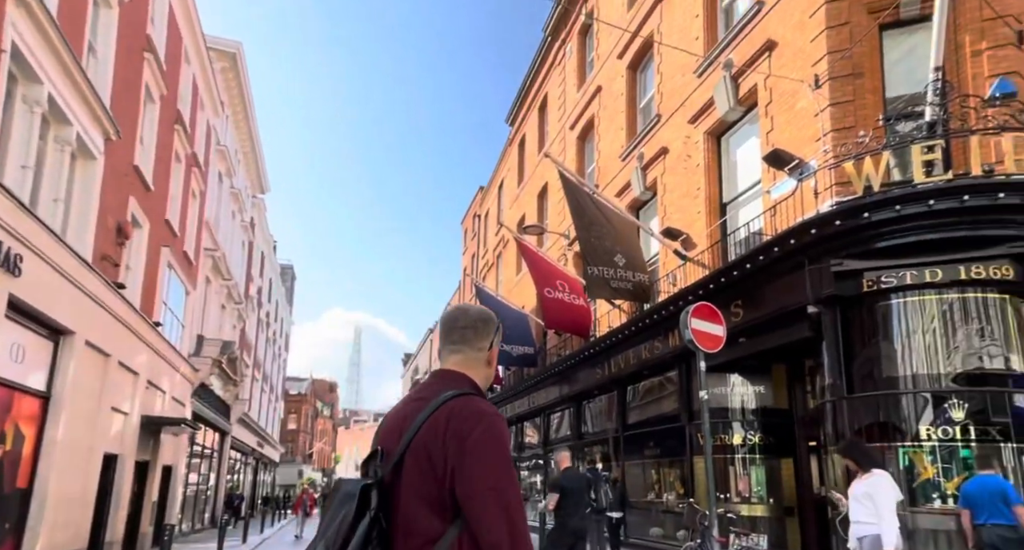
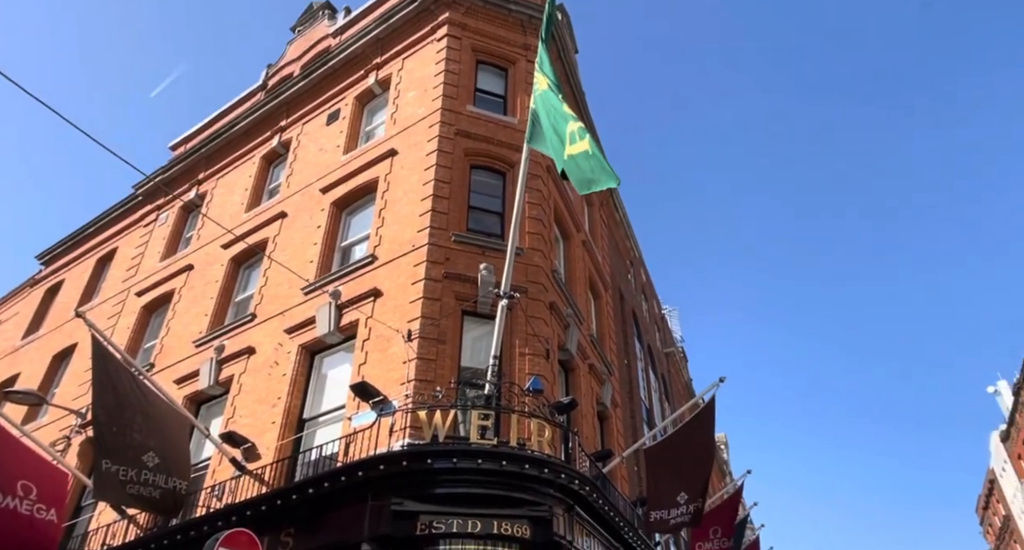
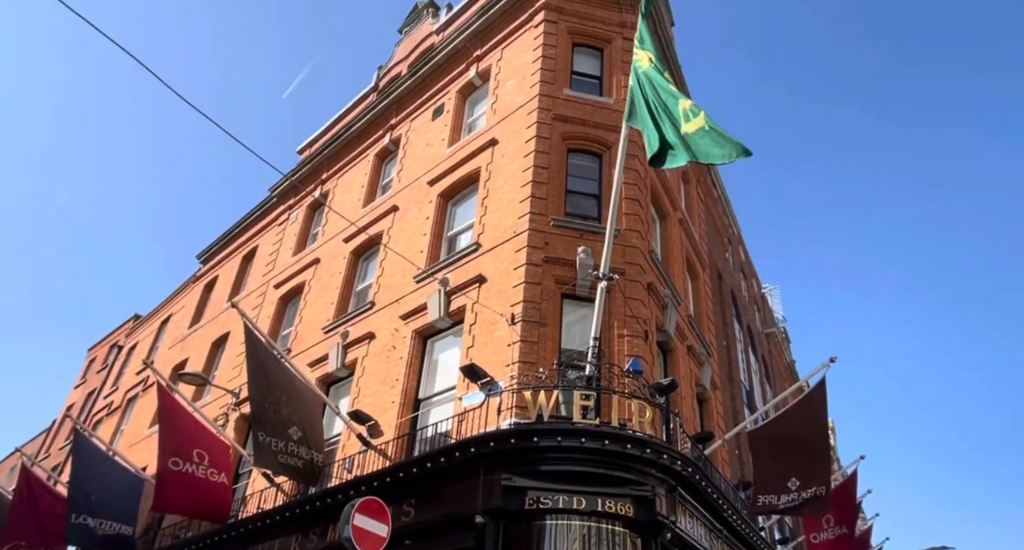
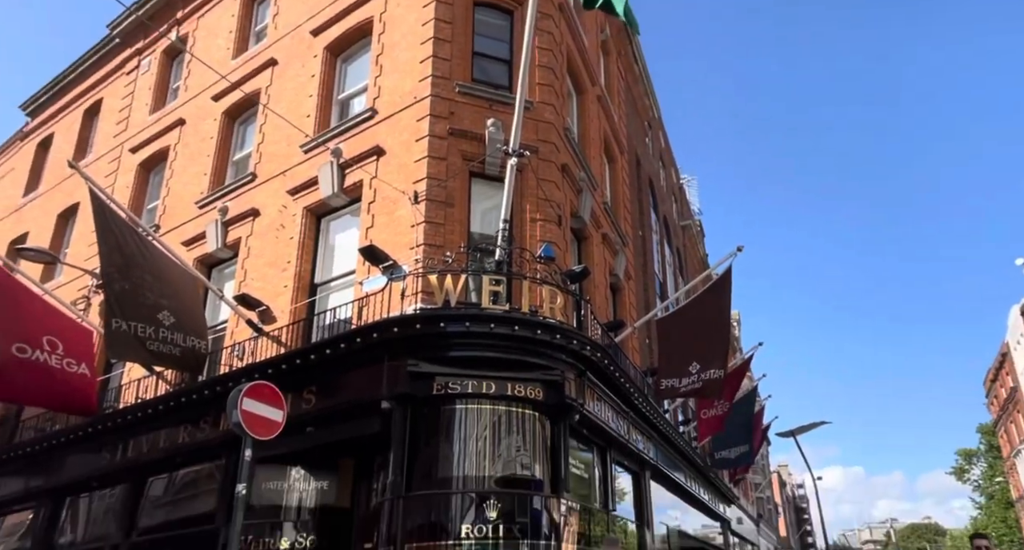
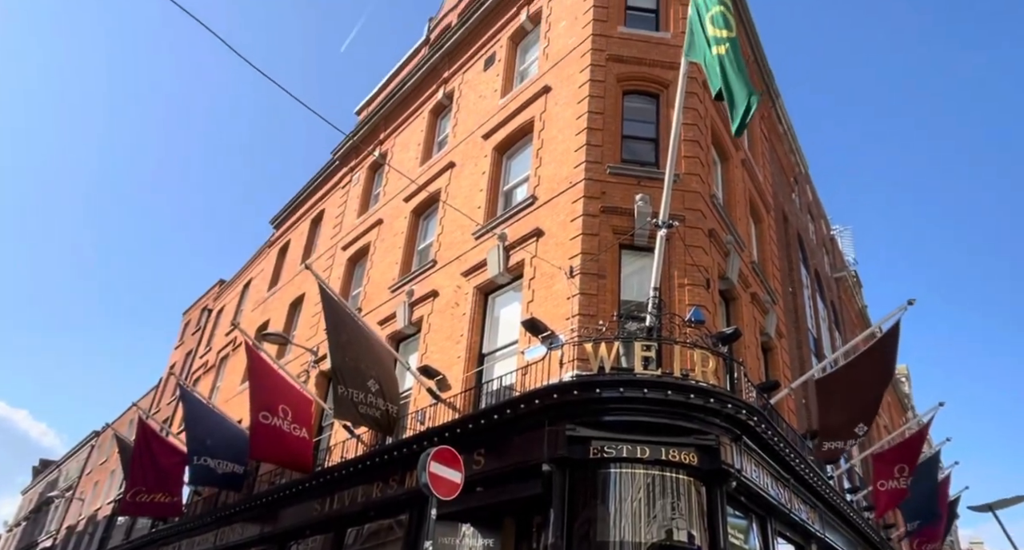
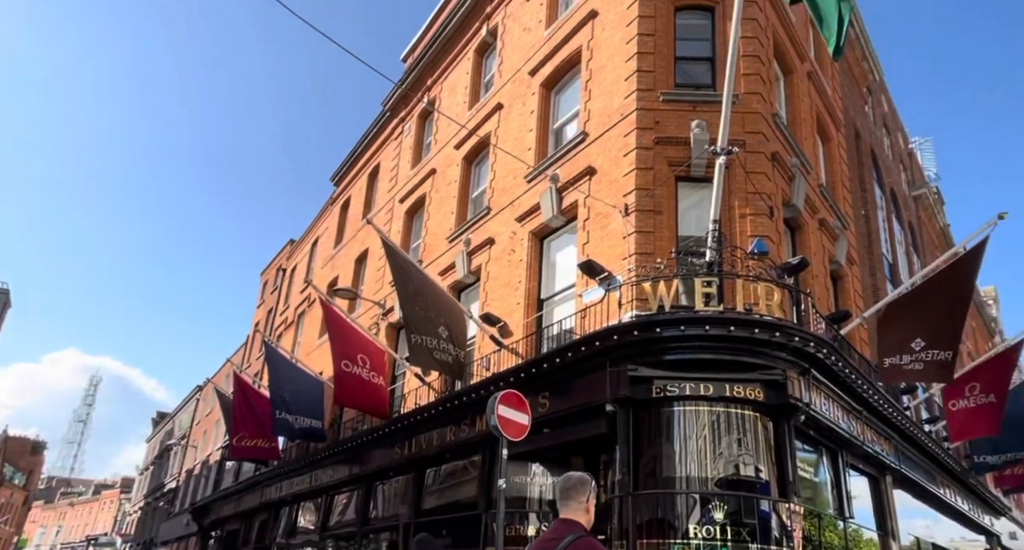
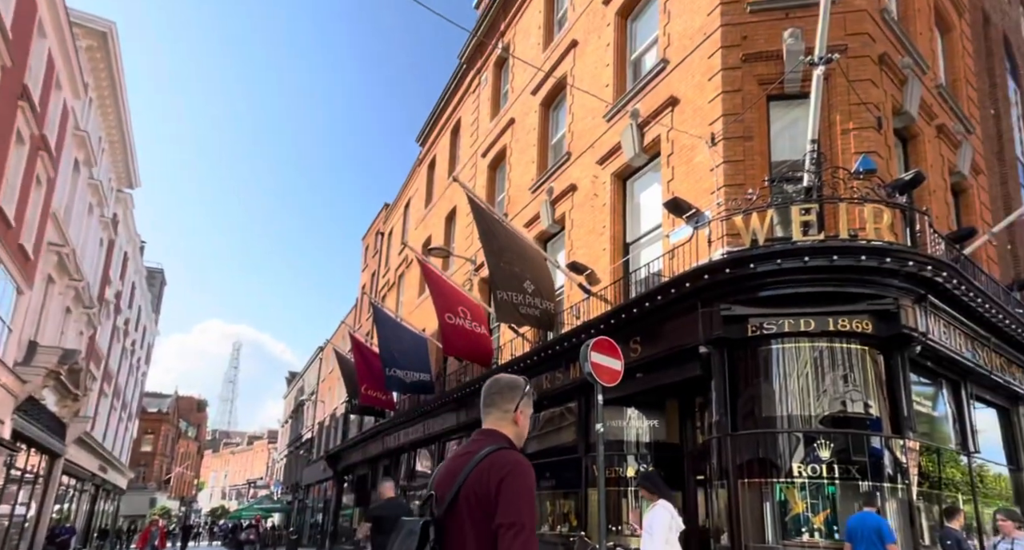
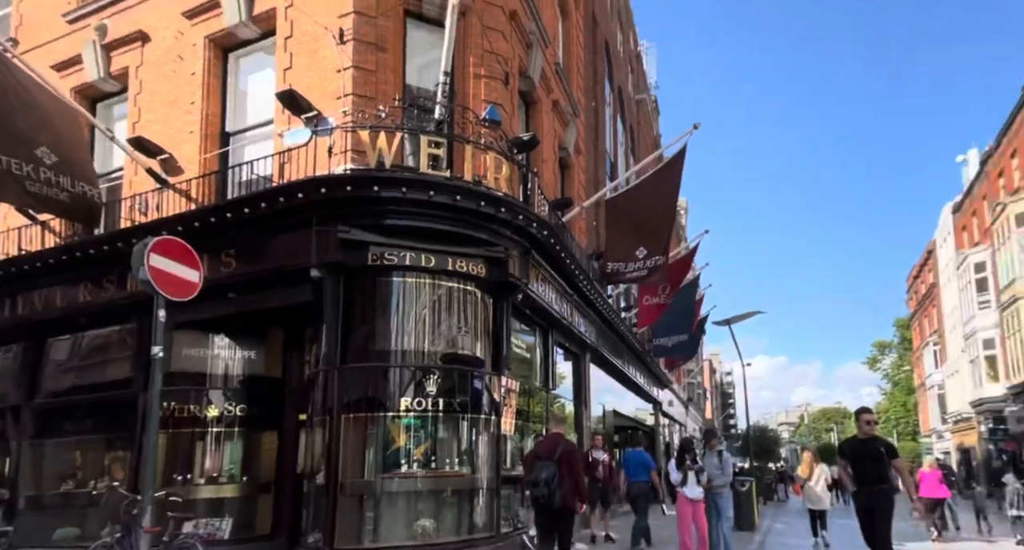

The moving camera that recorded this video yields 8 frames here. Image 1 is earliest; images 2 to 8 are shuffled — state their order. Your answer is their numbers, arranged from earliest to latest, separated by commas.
7, 6, 5, 3, 2, 4, 8
